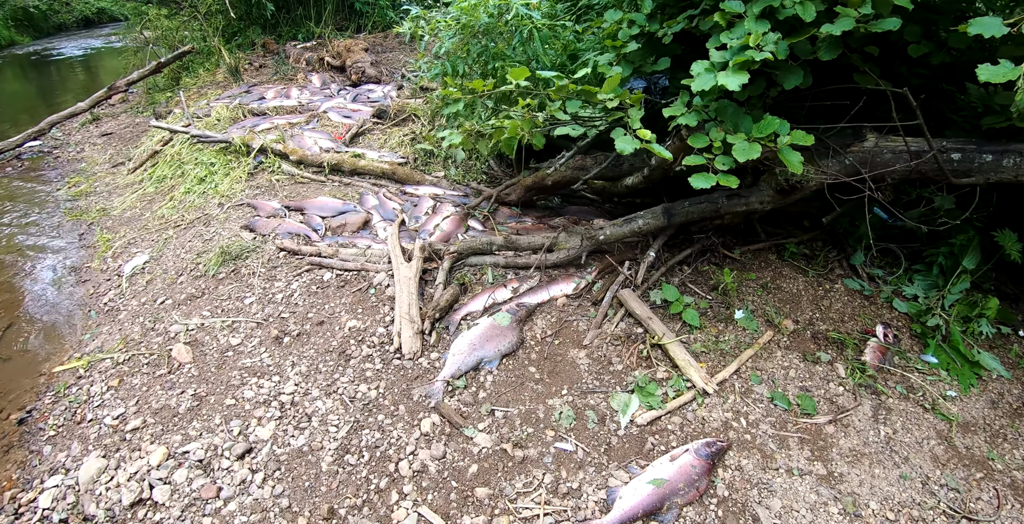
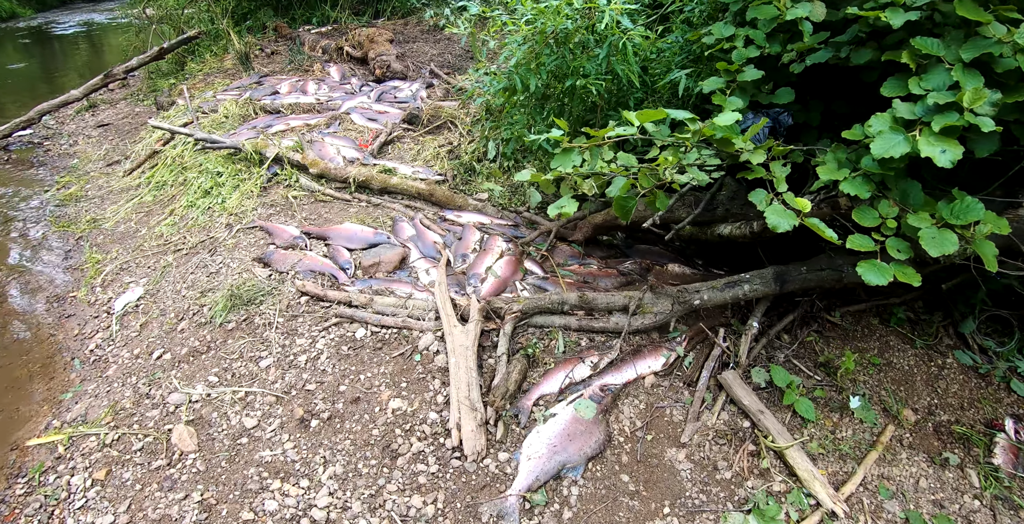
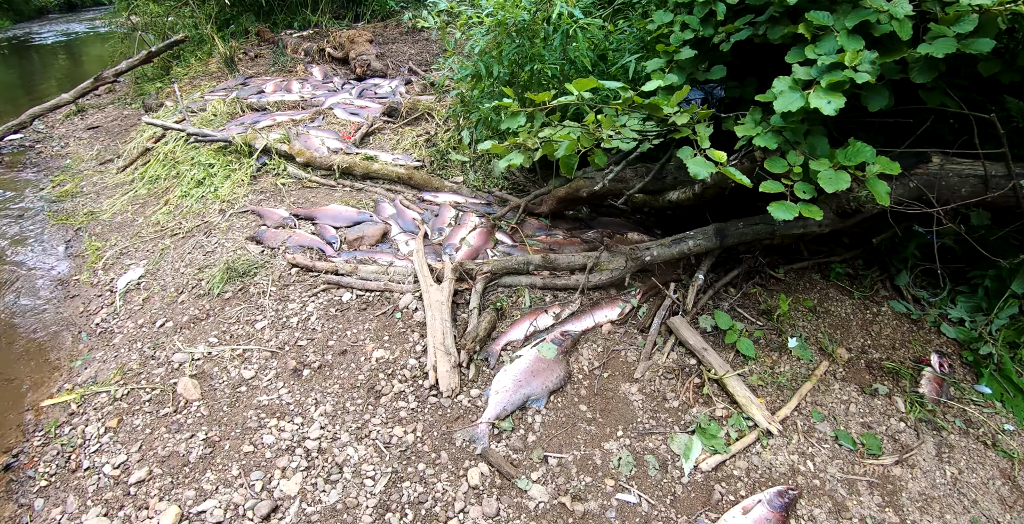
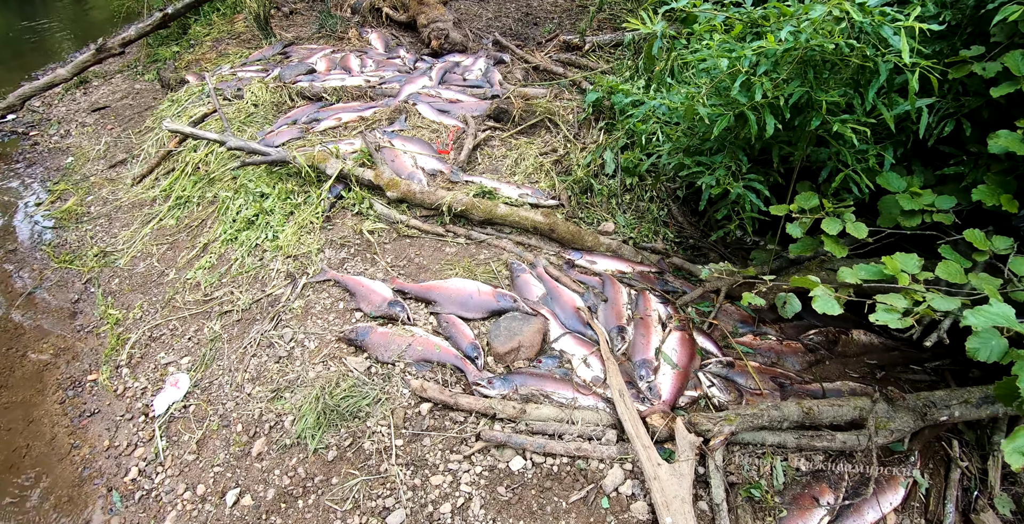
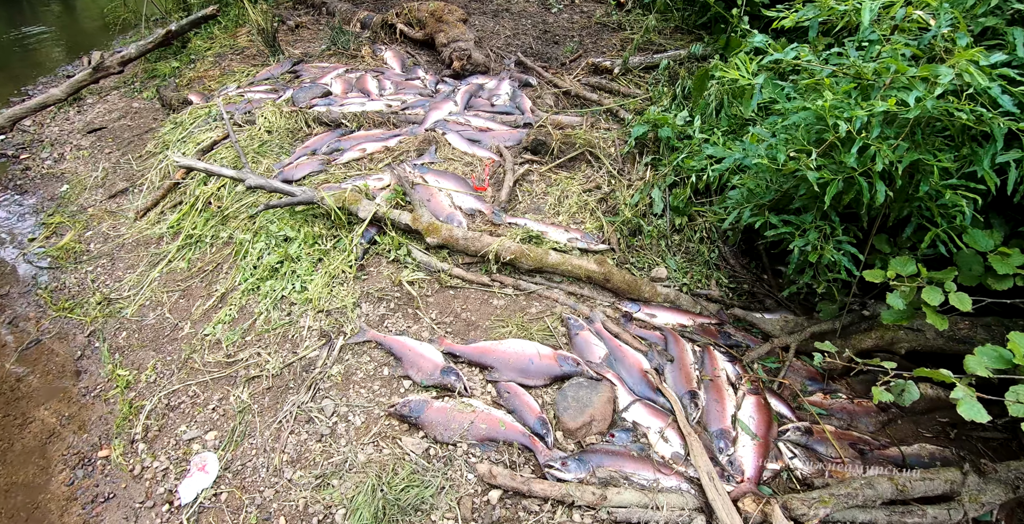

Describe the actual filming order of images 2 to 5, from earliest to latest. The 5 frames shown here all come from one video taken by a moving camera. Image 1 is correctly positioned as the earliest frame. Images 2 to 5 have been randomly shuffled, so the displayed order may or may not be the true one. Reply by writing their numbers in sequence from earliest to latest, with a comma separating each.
3, 2, 4, 5
